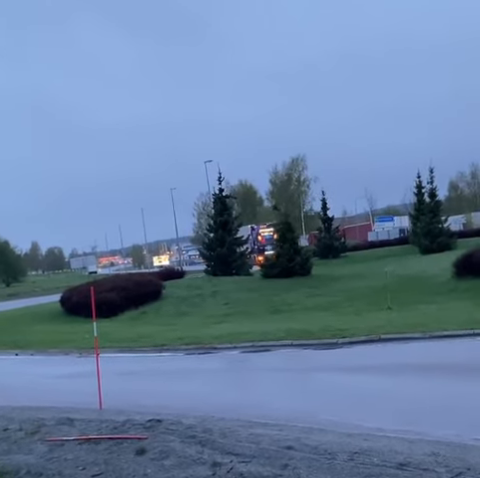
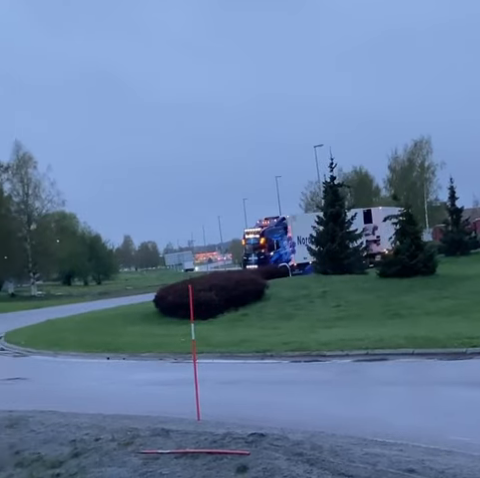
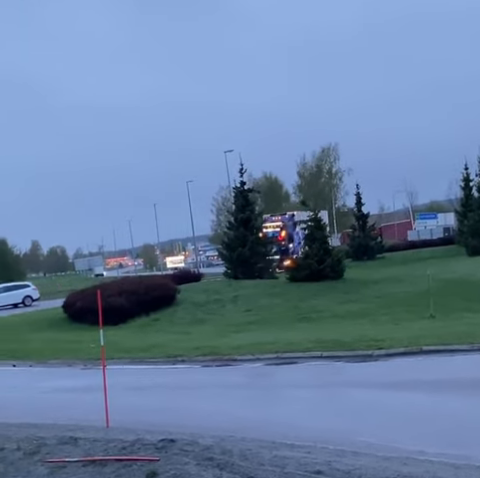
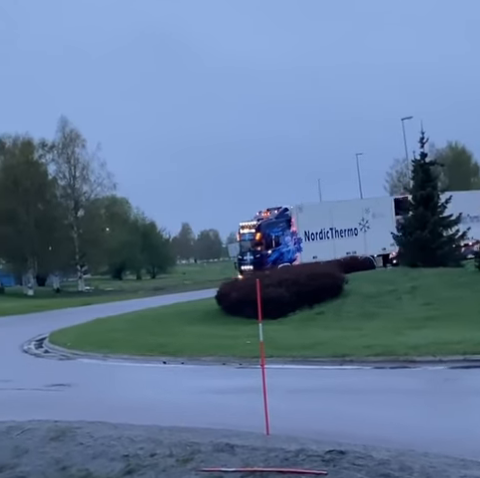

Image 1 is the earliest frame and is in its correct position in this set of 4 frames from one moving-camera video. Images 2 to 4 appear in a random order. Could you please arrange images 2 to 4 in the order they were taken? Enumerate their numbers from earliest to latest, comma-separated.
3, 2, 4
